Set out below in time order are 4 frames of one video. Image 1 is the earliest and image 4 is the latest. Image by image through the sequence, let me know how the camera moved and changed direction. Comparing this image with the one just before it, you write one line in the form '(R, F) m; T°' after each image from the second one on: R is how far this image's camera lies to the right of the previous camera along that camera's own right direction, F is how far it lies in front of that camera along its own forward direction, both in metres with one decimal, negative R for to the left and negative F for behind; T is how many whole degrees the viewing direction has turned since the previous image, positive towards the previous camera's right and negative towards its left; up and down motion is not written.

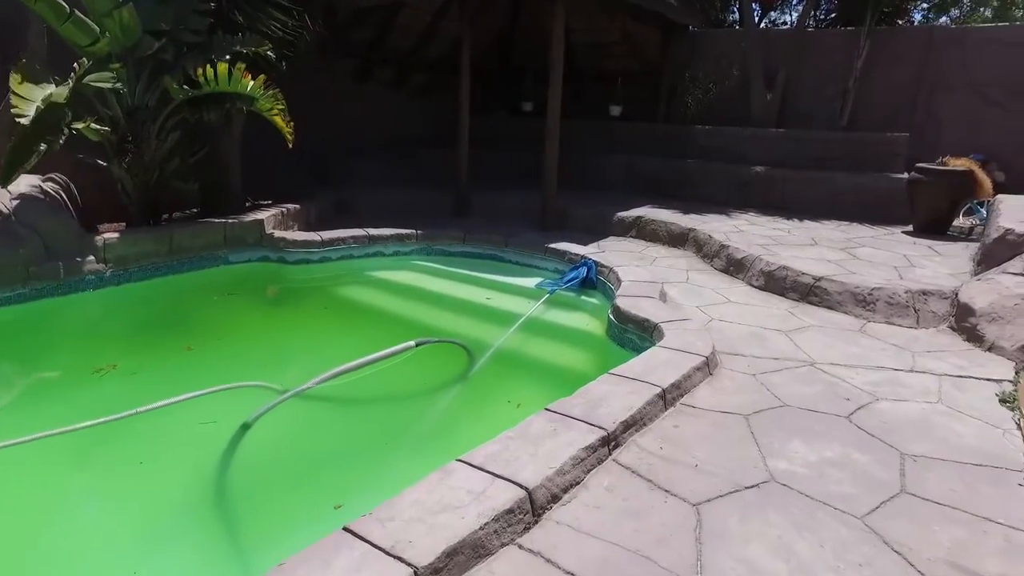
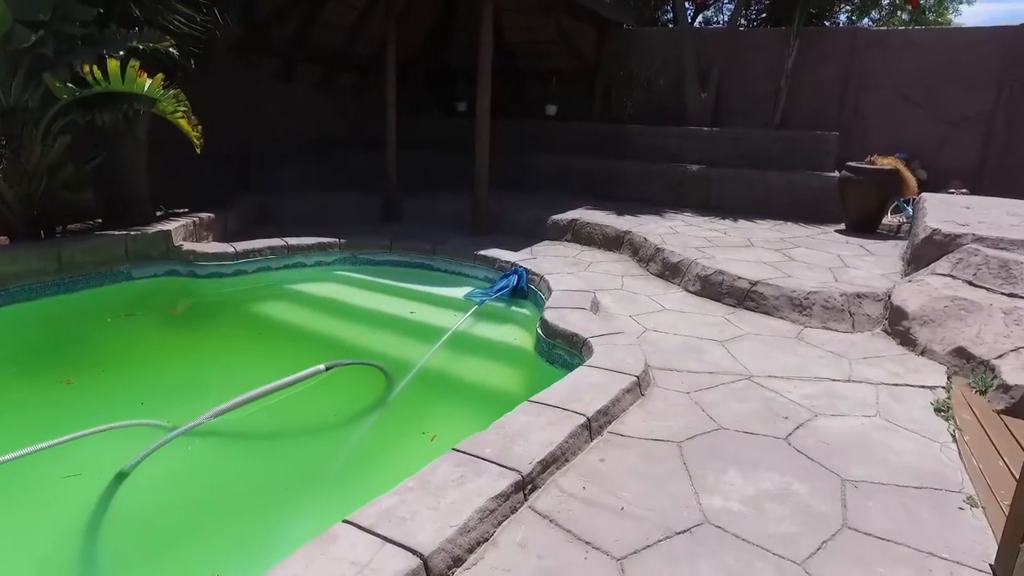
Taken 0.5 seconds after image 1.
(+0.2, +0.3) m; +5°
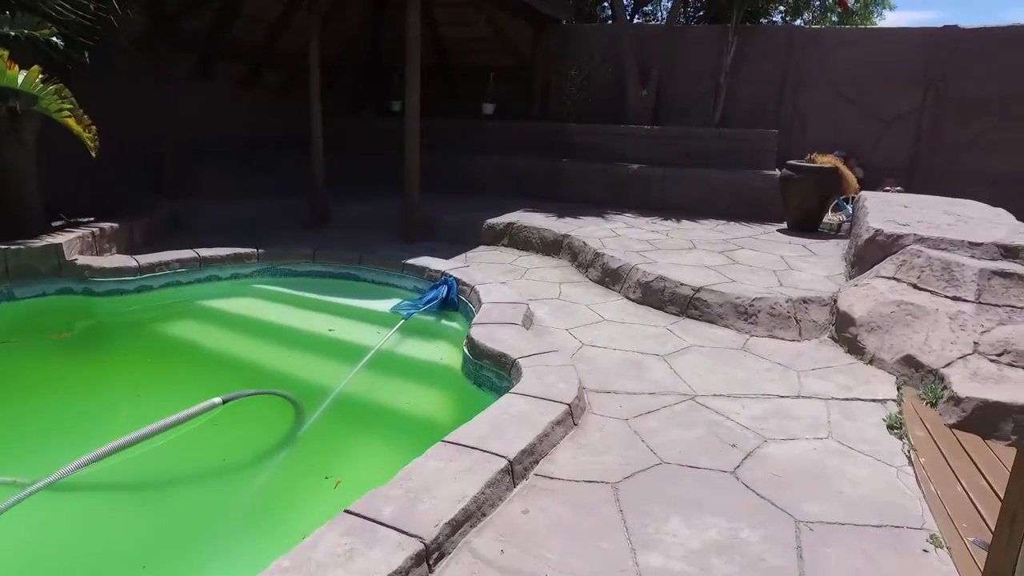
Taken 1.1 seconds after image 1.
(+0.2, +0.3) m; +4°
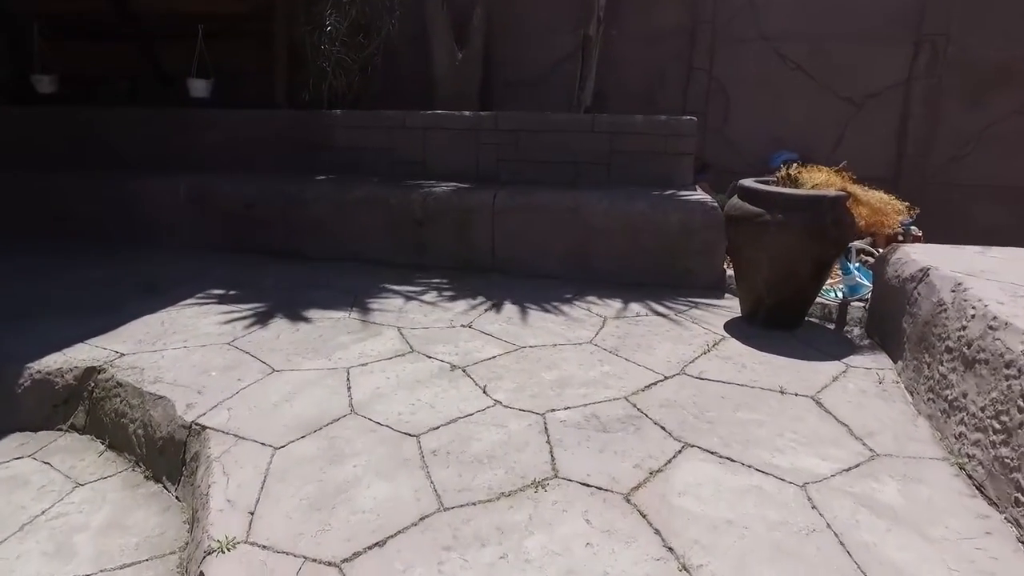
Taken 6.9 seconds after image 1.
(+1.1, +3.5) m; +11°
